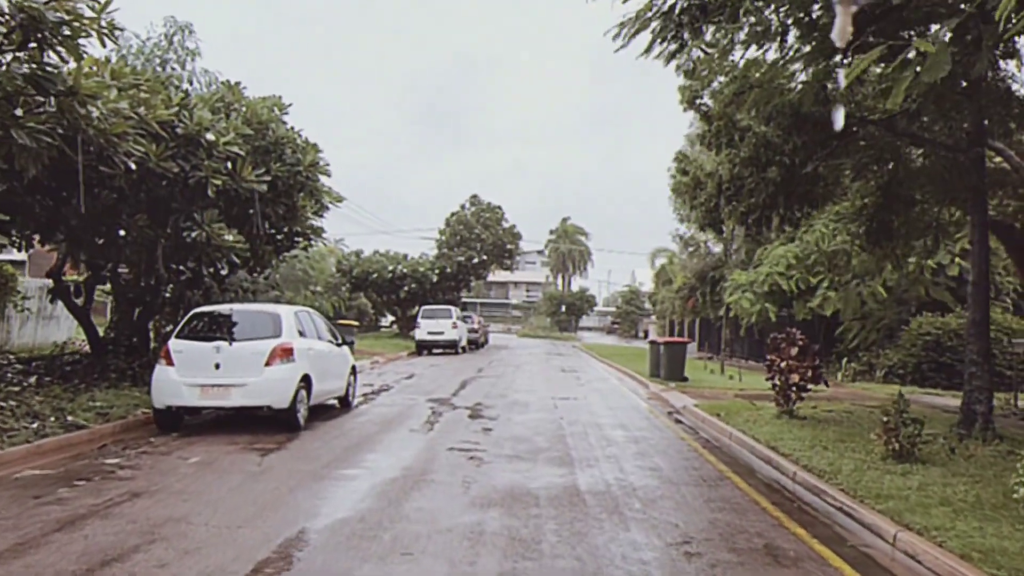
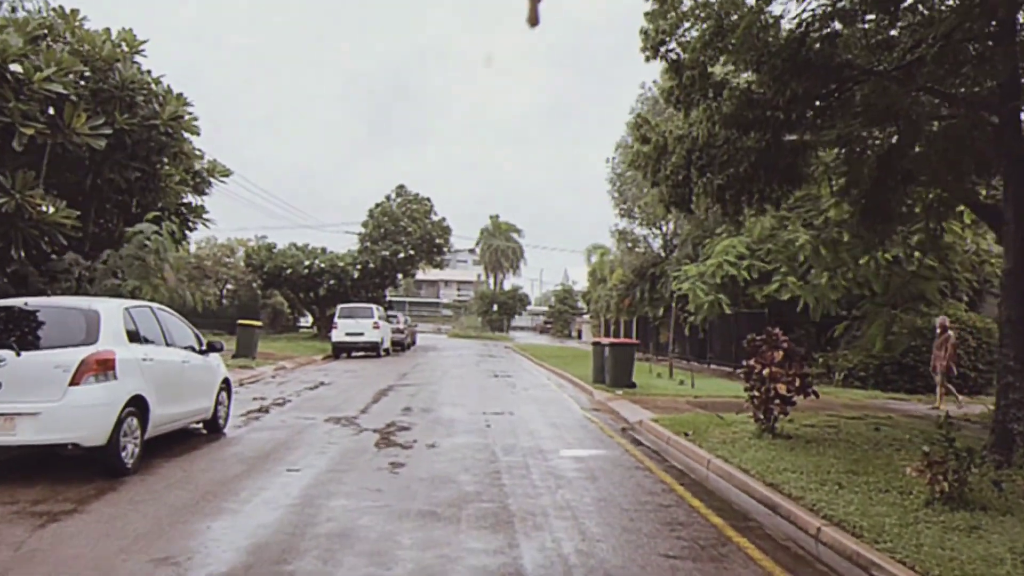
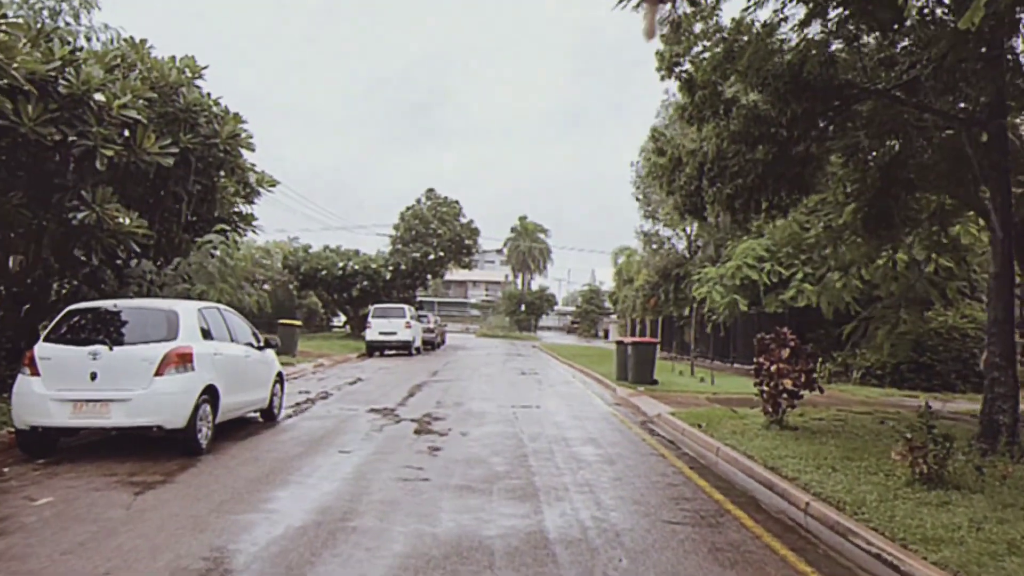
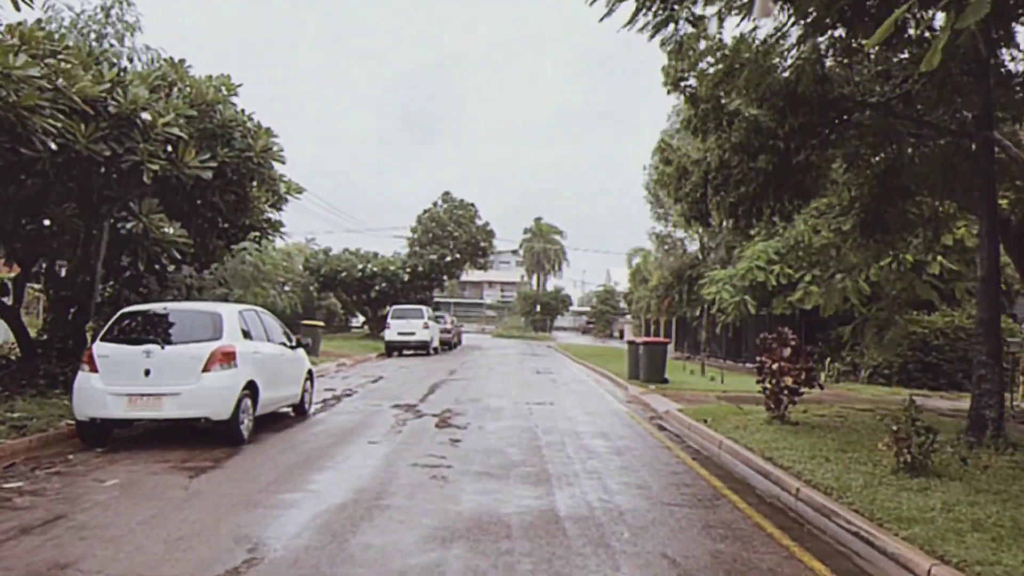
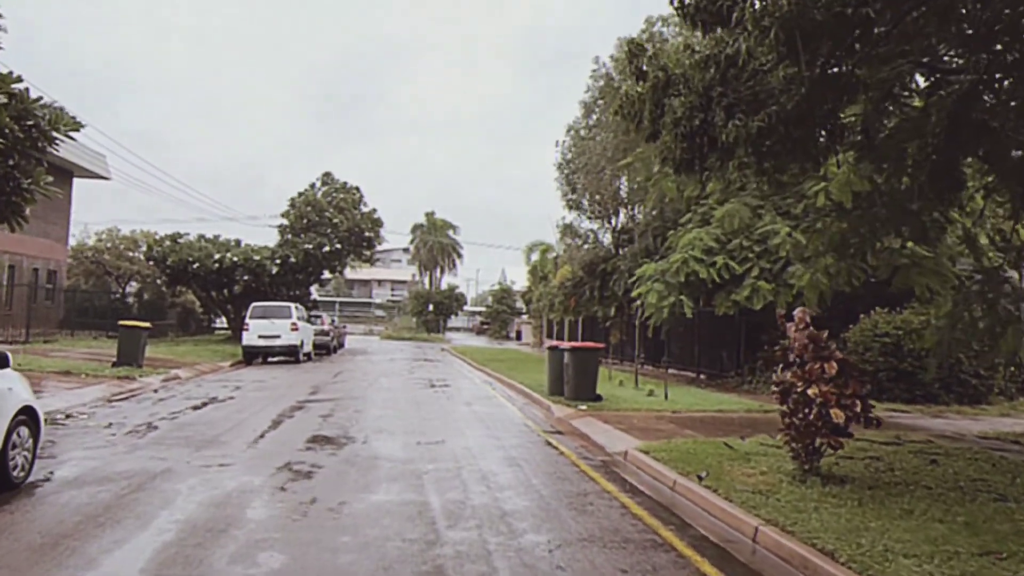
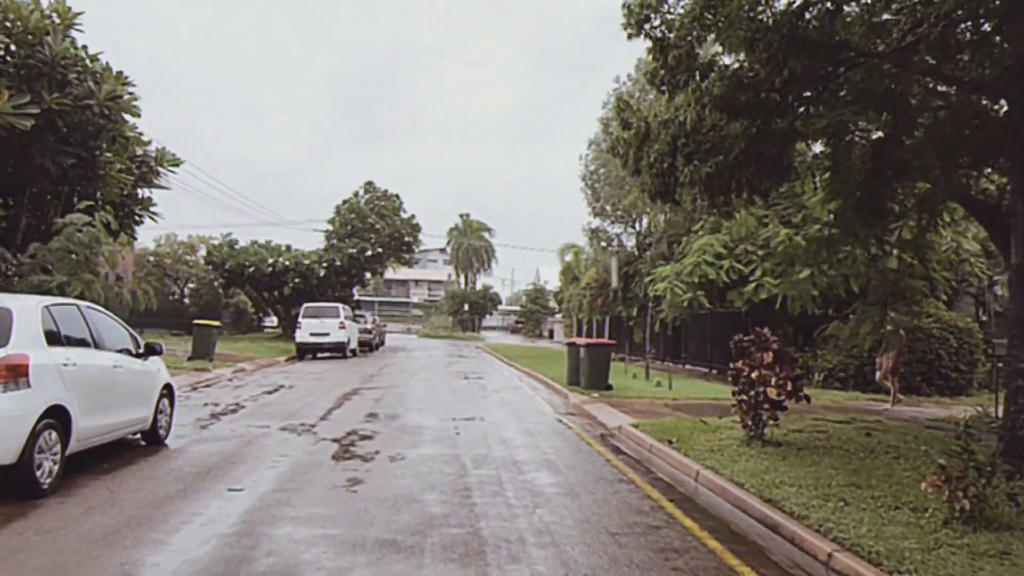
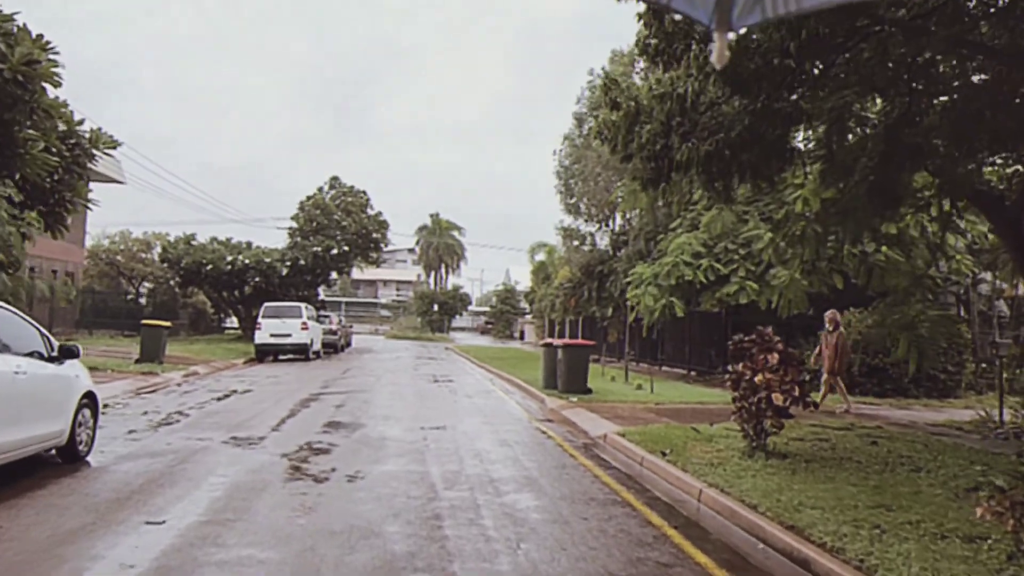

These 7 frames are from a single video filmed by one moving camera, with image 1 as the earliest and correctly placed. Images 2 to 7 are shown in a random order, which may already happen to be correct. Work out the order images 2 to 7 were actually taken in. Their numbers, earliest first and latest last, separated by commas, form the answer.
4, 3, 2, 6, 7, 5
